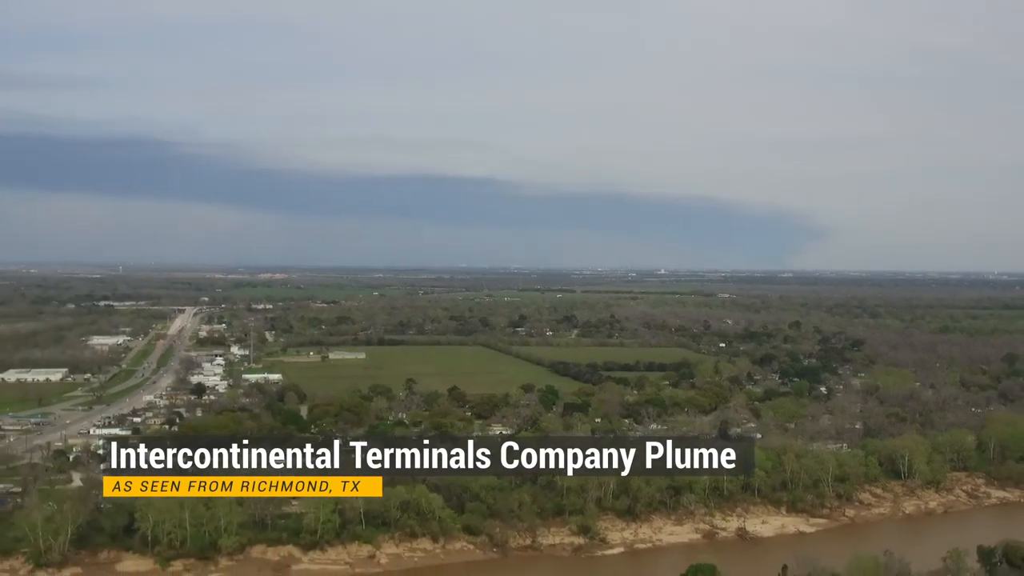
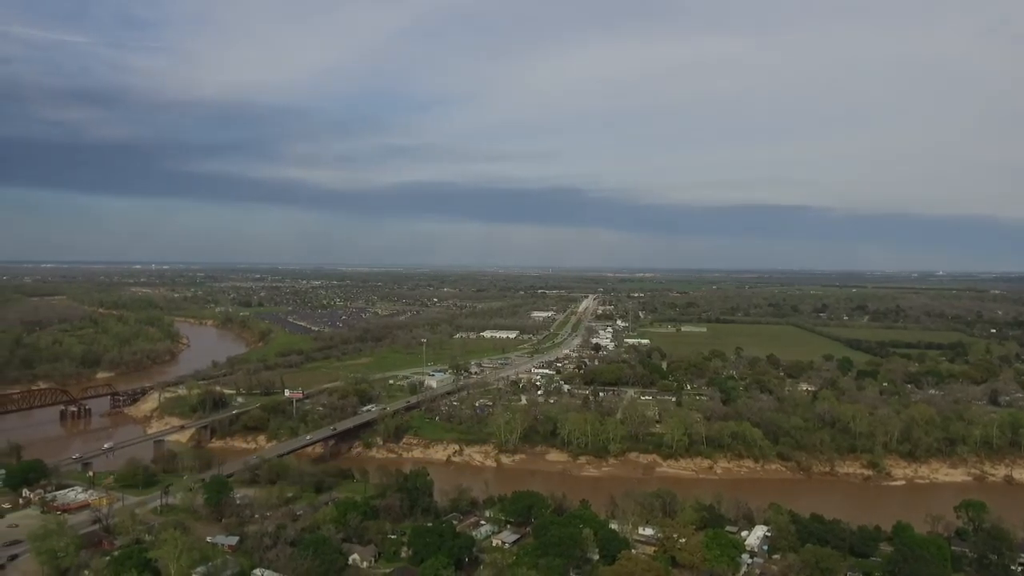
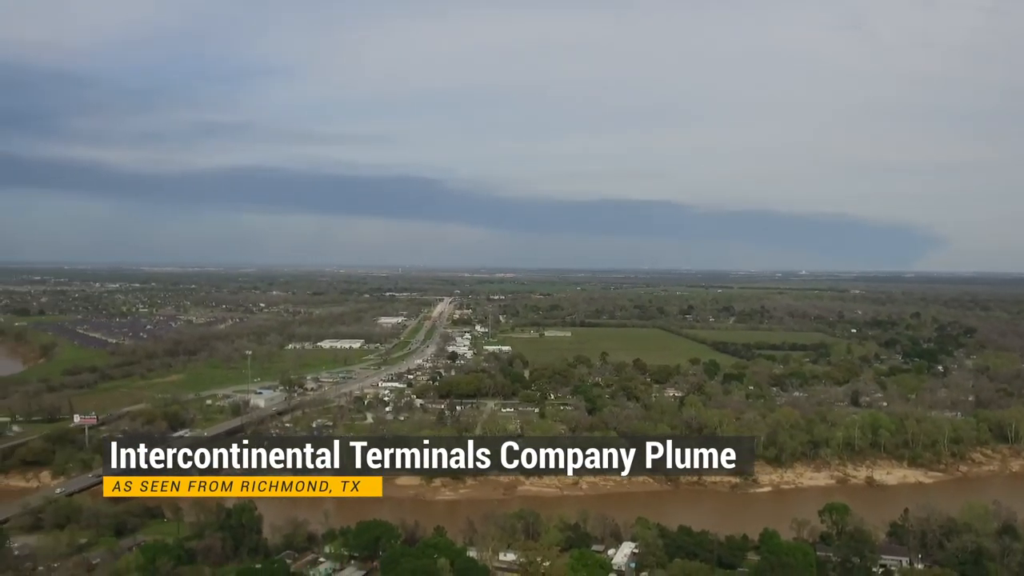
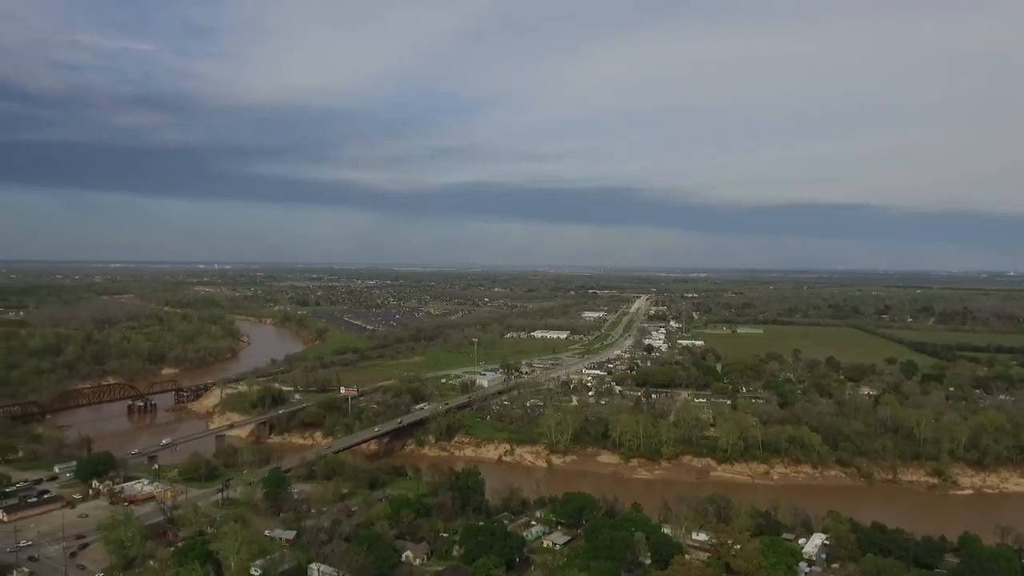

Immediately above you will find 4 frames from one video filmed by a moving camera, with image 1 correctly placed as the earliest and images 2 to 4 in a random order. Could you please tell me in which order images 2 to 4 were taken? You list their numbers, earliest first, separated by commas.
3, 2, 4
